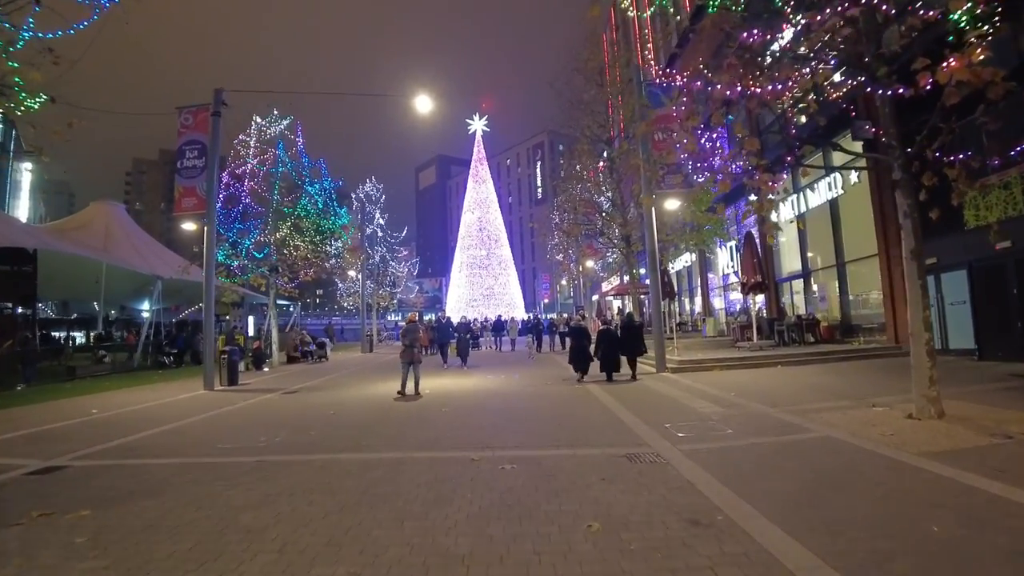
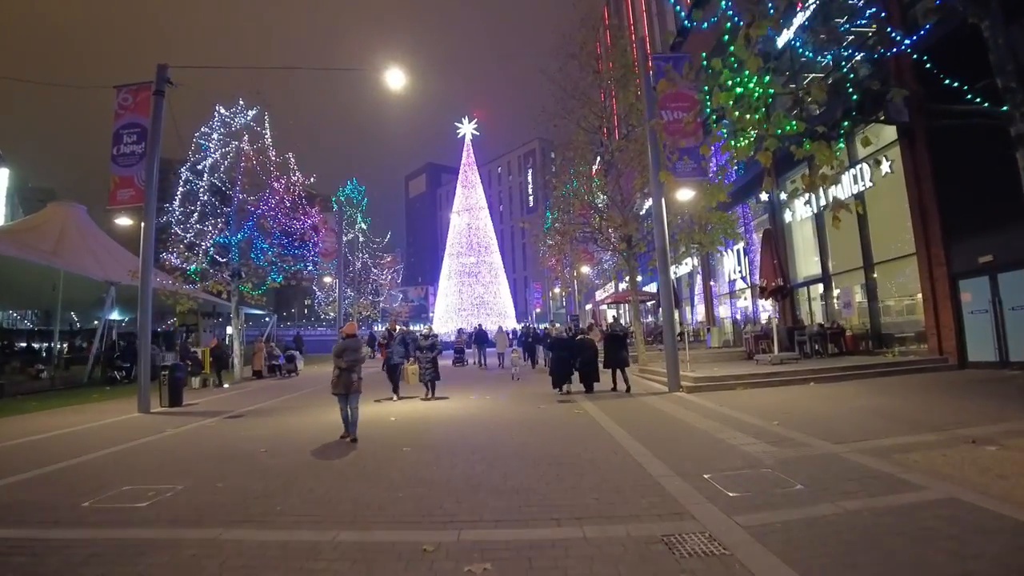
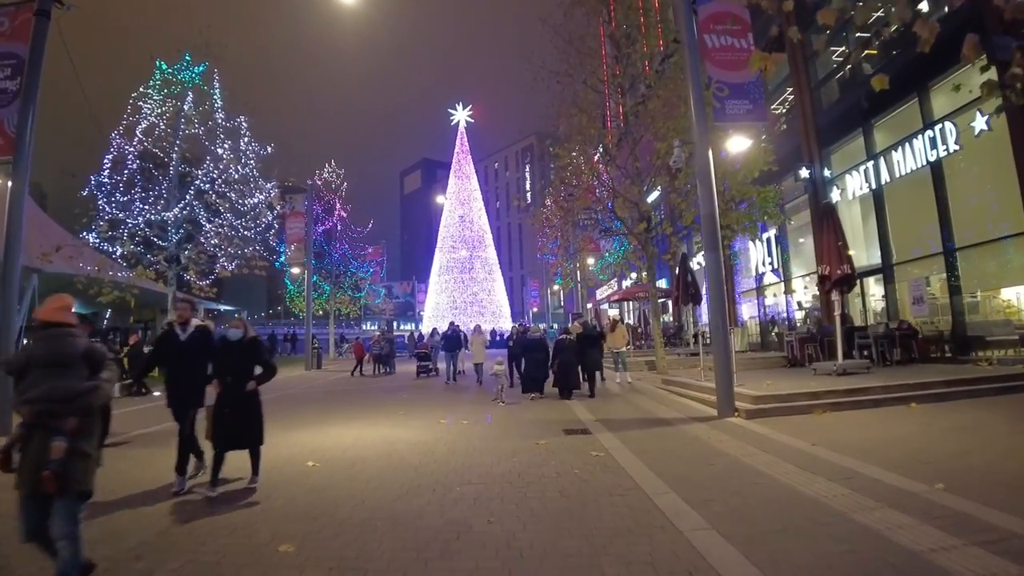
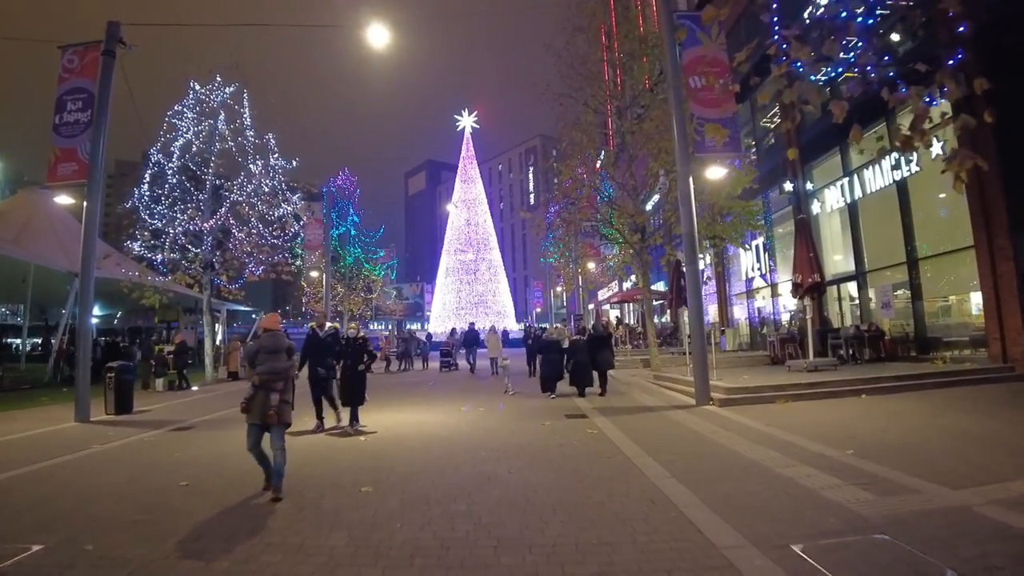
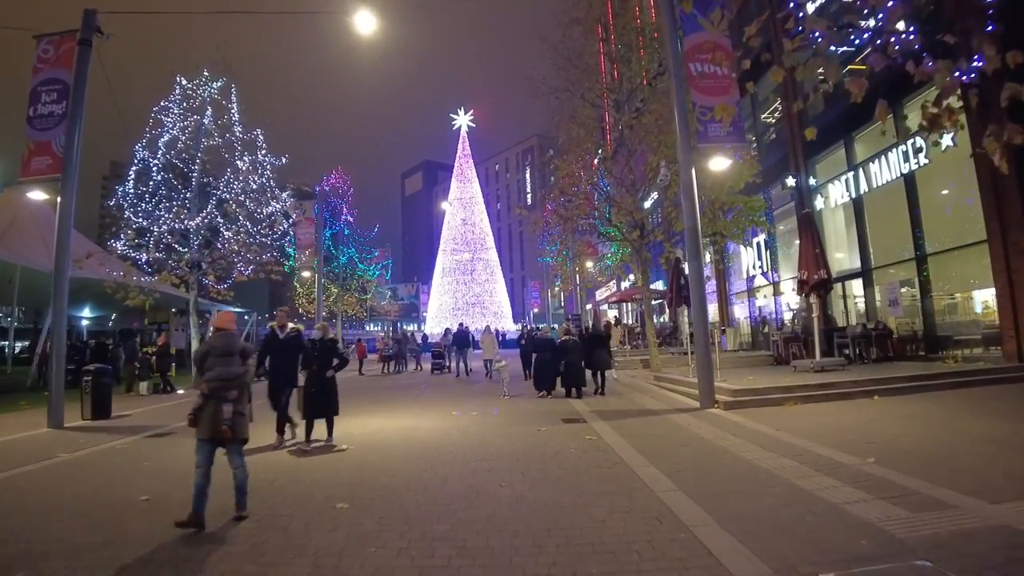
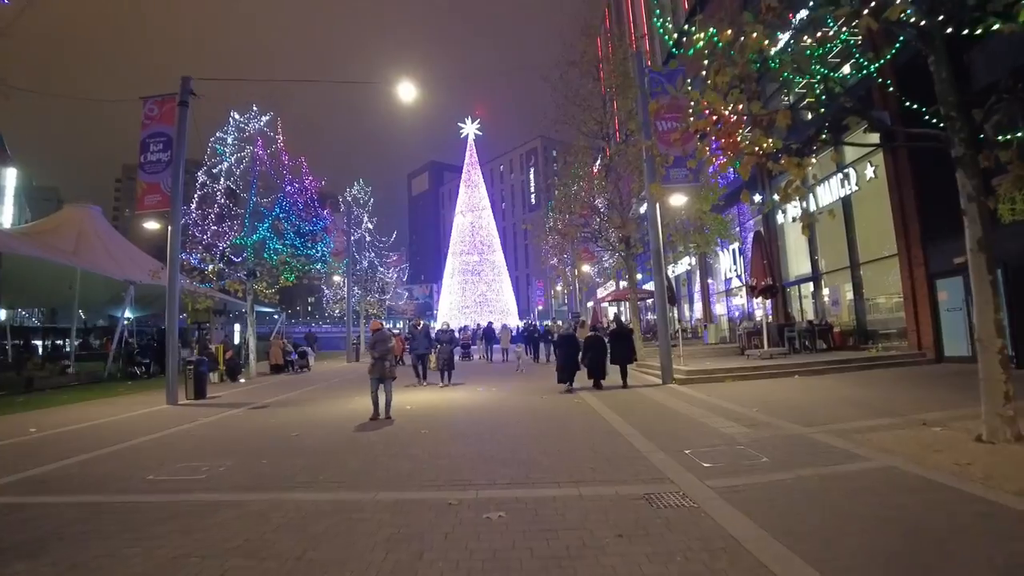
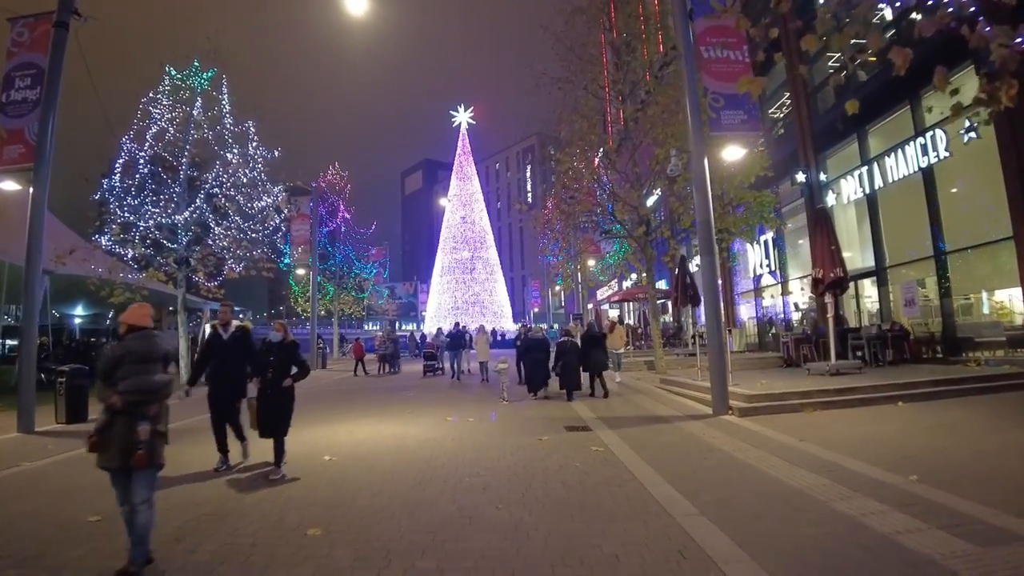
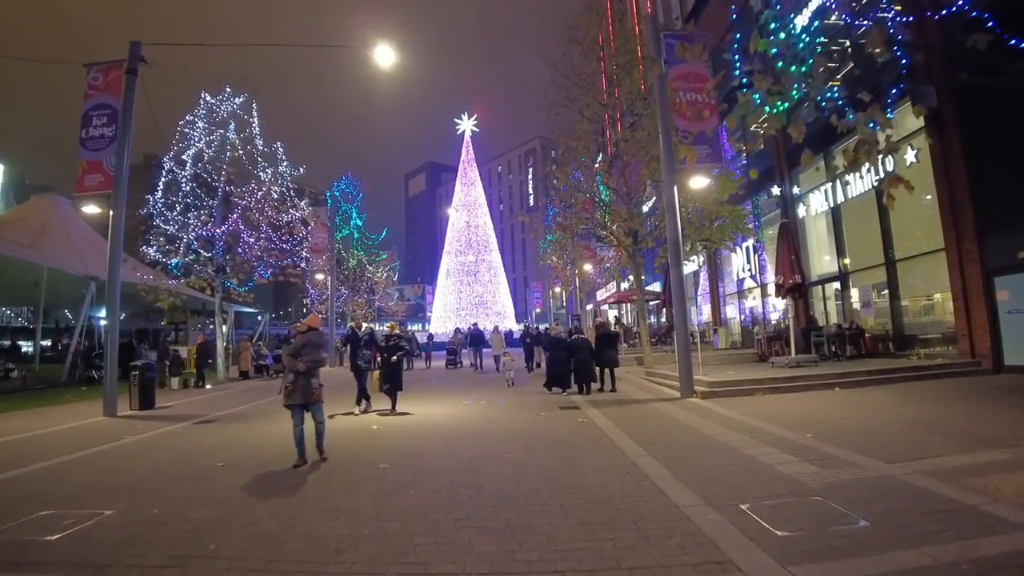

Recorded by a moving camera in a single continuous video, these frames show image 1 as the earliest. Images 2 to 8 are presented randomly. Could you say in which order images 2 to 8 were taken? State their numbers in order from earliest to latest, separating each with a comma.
6, 2, 8, 4, 5, 7, 3
